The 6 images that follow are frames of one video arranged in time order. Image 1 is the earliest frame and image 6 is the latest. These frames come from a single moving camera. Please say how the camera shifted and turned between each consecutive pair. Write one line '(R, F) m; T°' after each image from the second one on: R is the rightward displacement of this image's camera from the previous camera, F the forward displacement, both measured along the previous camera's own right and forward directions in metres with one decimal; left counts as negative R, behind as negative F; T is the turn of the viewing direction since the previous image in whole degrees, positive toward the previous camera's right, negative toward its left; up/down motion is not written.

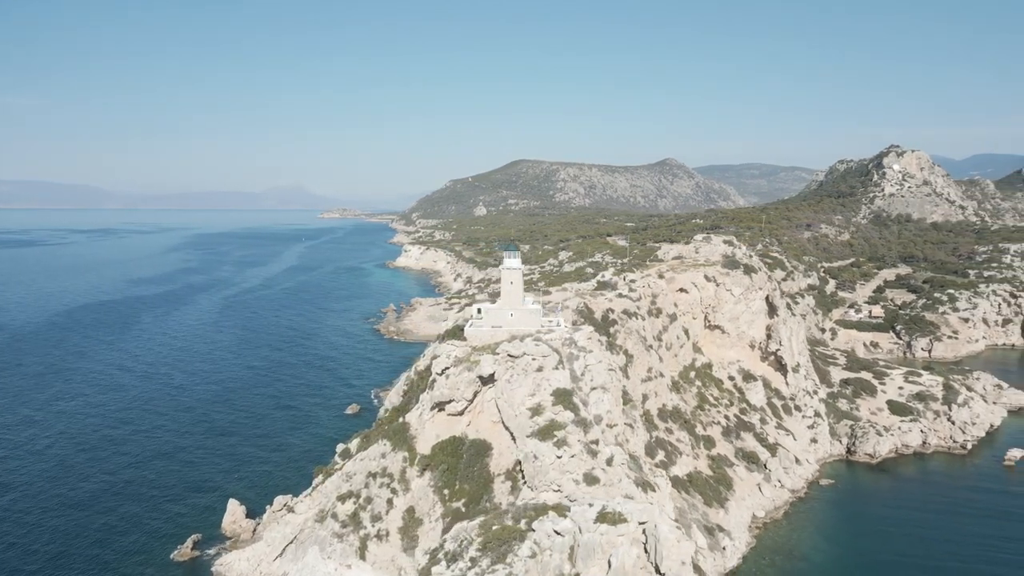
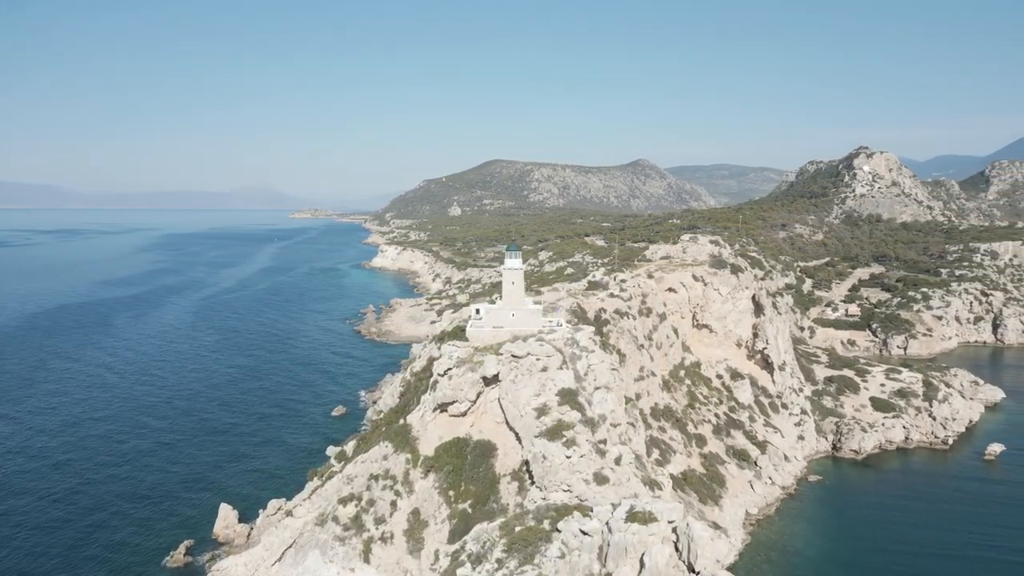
(-0.8, +0.1) m; +2°
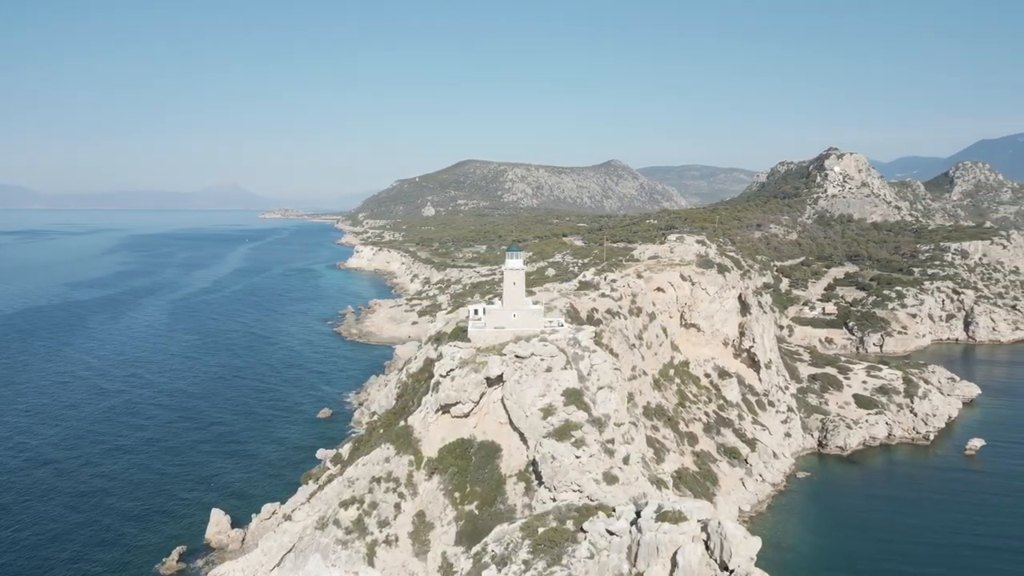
(-0.8, +0.1) m; +2°
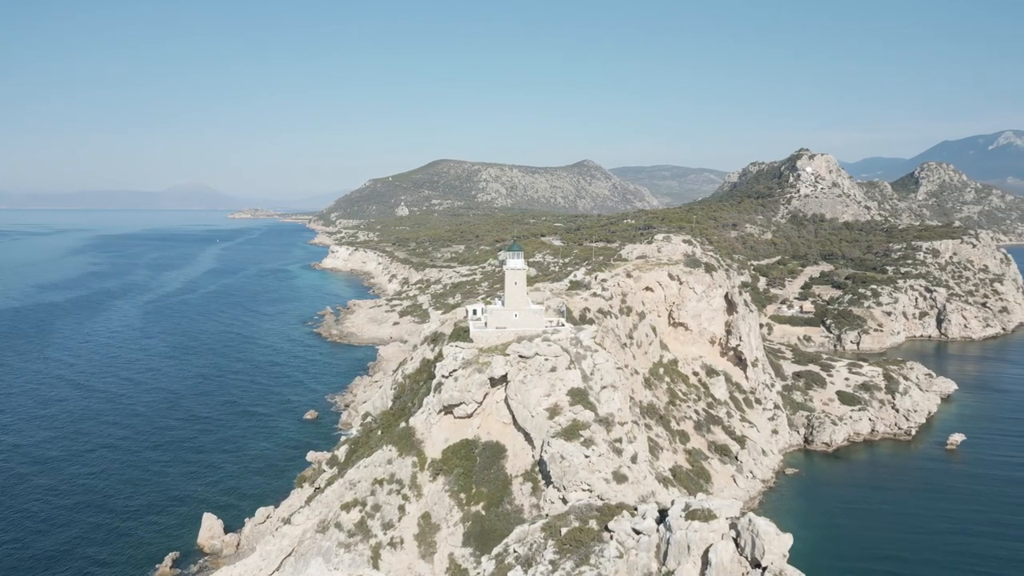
(-0.8, 0.0) m; +2°
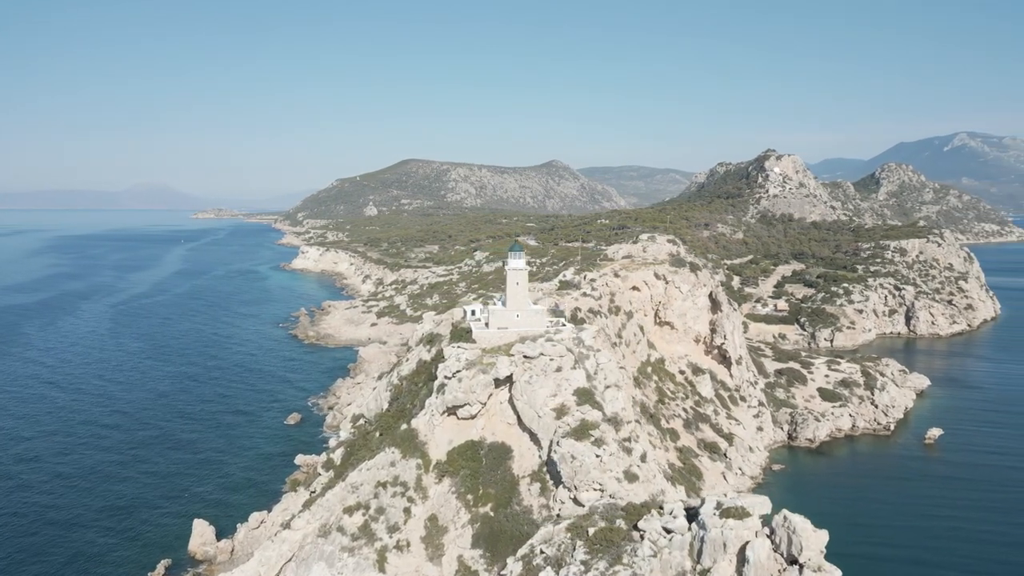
(-1.0, 0.0) m; +2°
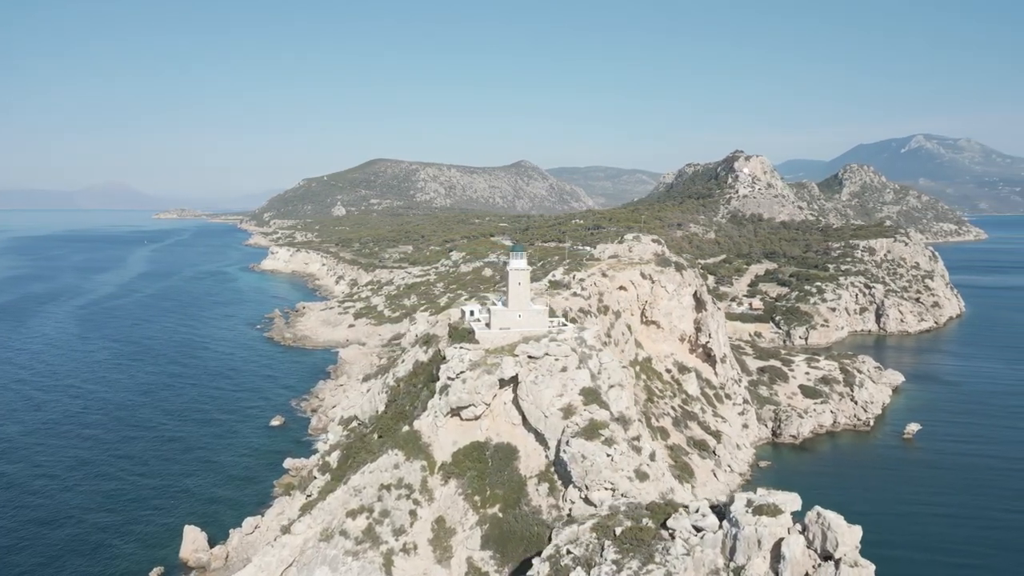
(-1.0, 0.0) m; +2°
